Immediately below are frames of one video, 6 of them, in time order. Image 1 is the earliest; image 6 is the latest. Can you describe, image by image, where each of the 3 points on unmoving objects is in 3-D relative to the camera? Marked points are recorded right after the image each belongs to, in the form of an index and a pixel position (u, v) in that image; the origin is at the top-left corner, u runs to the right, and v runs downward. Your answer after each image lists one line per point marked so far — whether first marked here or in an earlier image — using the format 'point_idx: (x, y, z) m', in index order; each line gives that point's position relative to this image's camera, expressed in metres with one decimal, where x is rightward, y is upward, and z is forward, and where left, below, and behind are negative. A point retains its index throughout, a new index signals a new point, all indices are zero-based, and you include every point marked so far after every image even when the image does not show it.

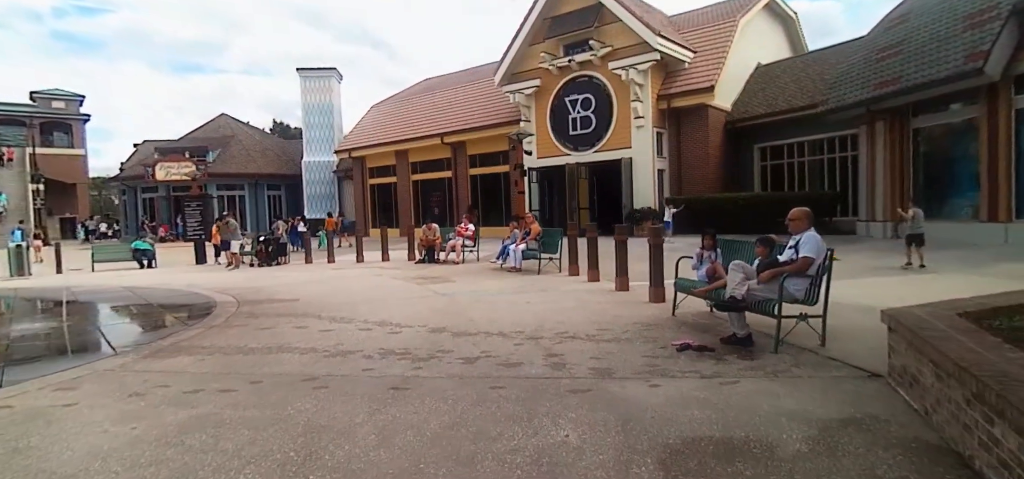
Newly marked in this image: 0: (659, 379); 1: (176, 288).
0: (+1.2, -1.2, +4.9) m
1: (-7.4, -1.1, +12.9) m
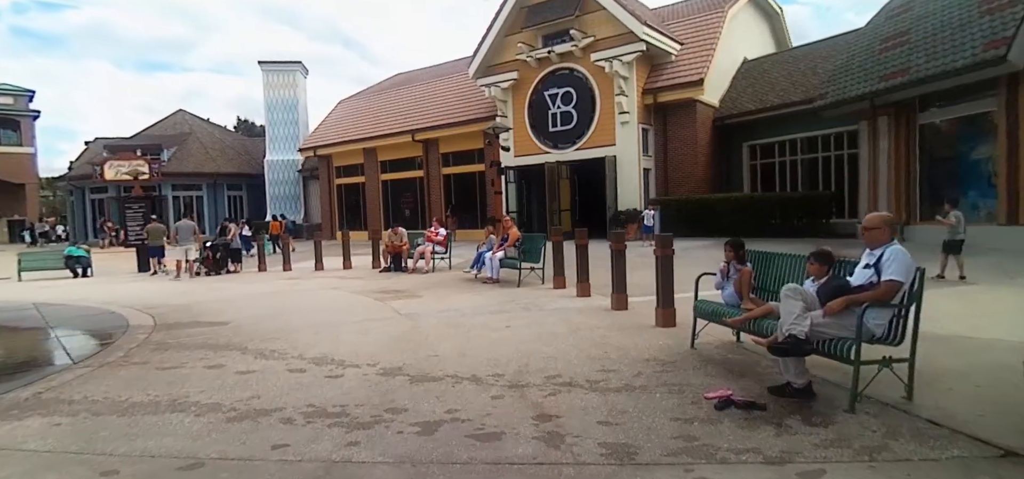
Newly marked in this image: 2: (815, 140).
0: (+1.1, -1.3, +3.3) m
1: (-7.9, -1.2, +11.0) m
2: (+9.9, +3.3, +19.4) m
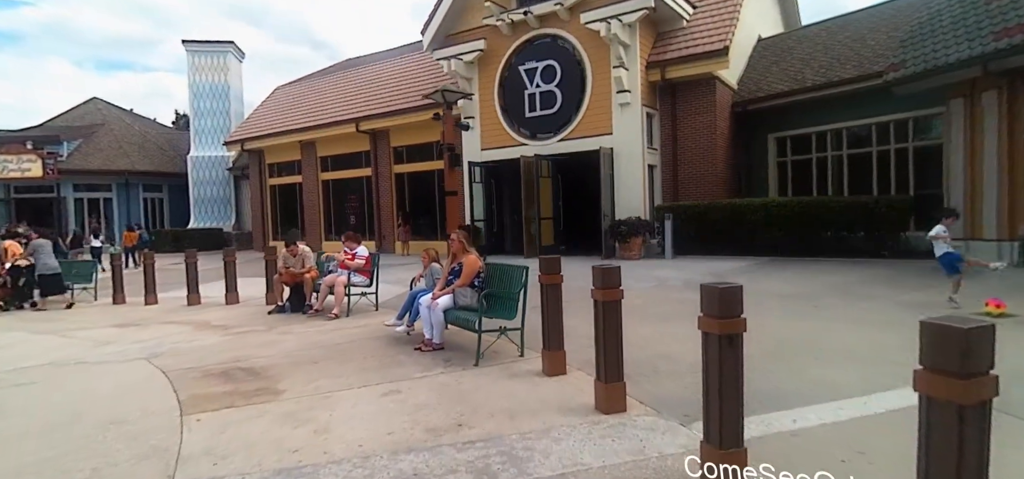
0: (+1.0, -1.6, -1.6) m
1: (-8.3, -1.6, +5.7) m
2: (+9.0, +2.8, +14.9) m
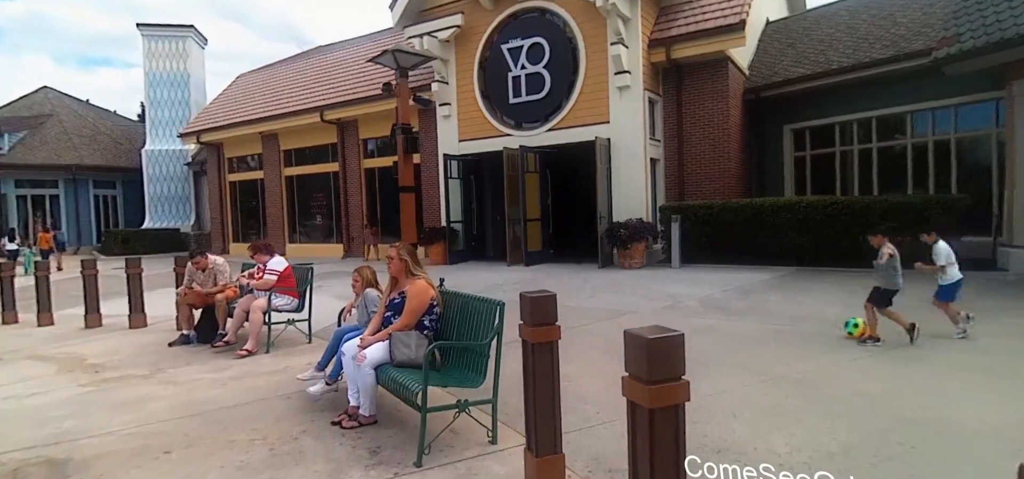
0: (+0.9, -1.7, -3.7) m
1: (-8.5, -1.7, +3.3) m
2: (+8.6, +2.7, +13.0) m
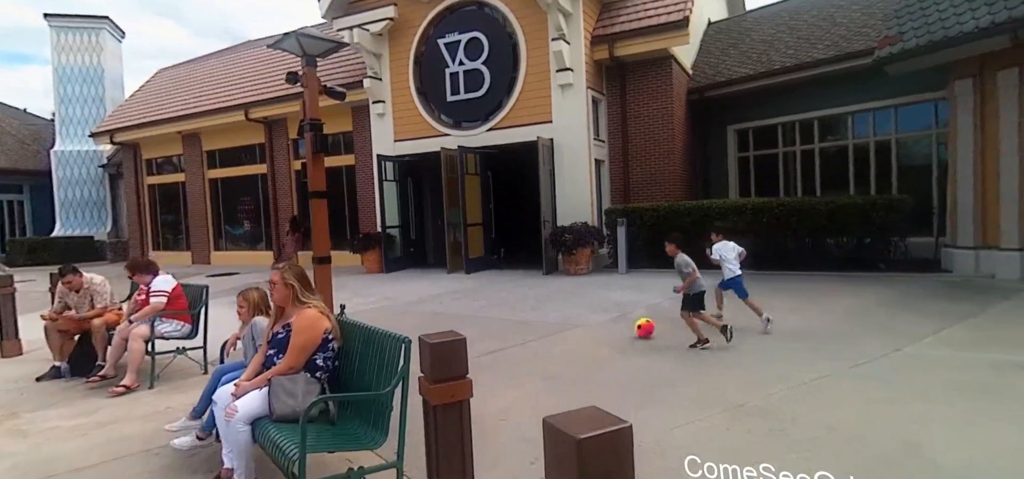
0: (+1.1, -1.8, -4.4) m
1: (-8.9, -1.9, +1.8) m
2: (+7.3, +2.7, +12.9) m
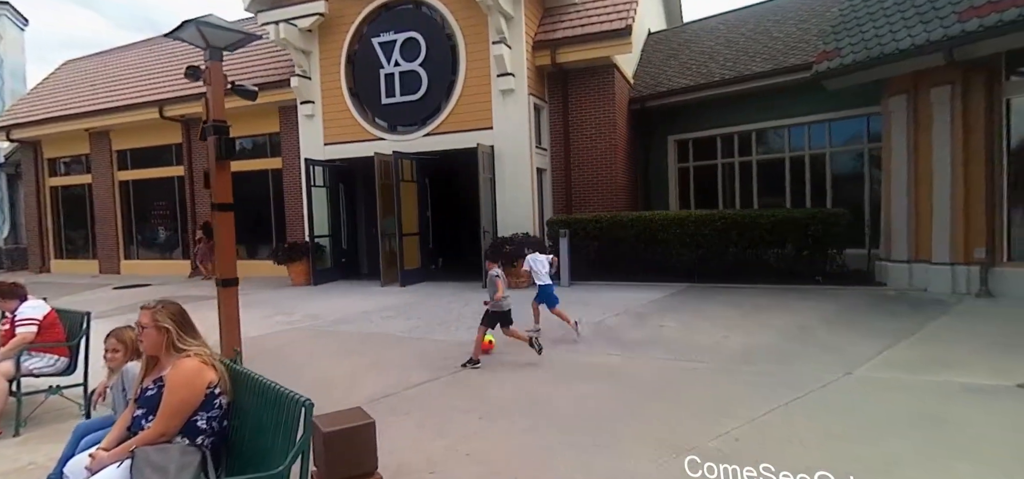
0: (+1.5, -1.9, -4.8) m
1: (-9.1, -2.0, +0.4) m
2: (+6.0, +2.4, +13.1) m
